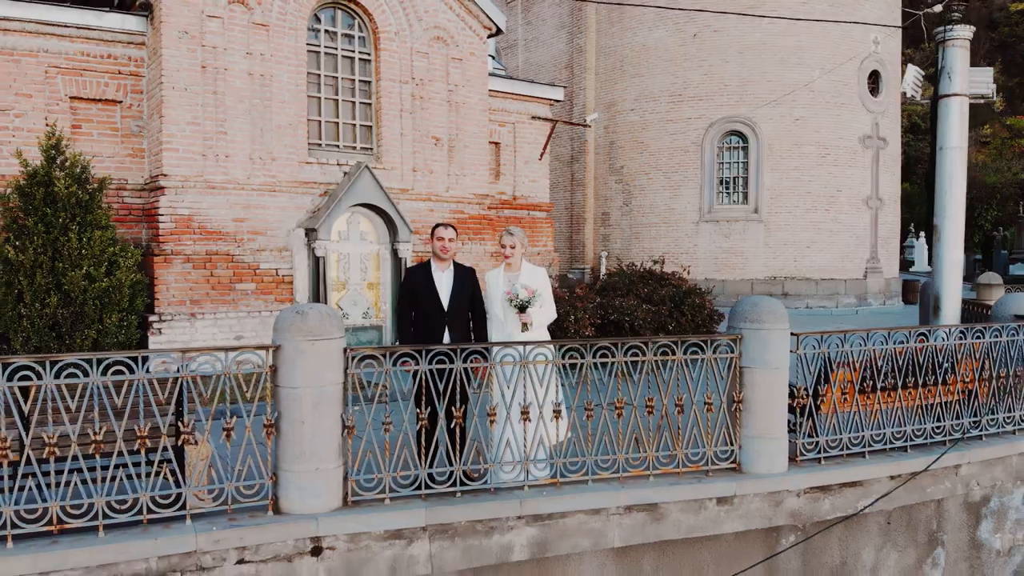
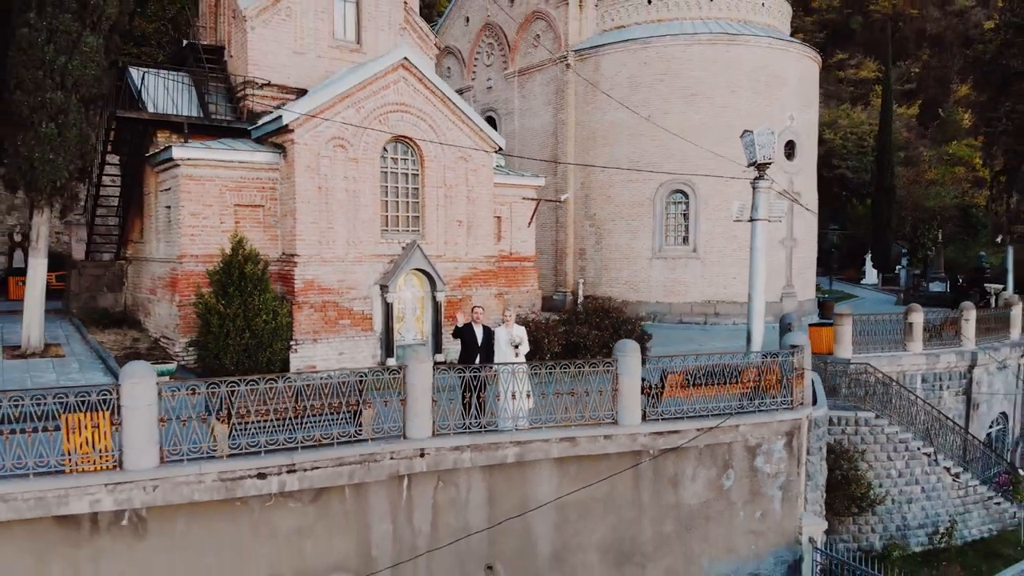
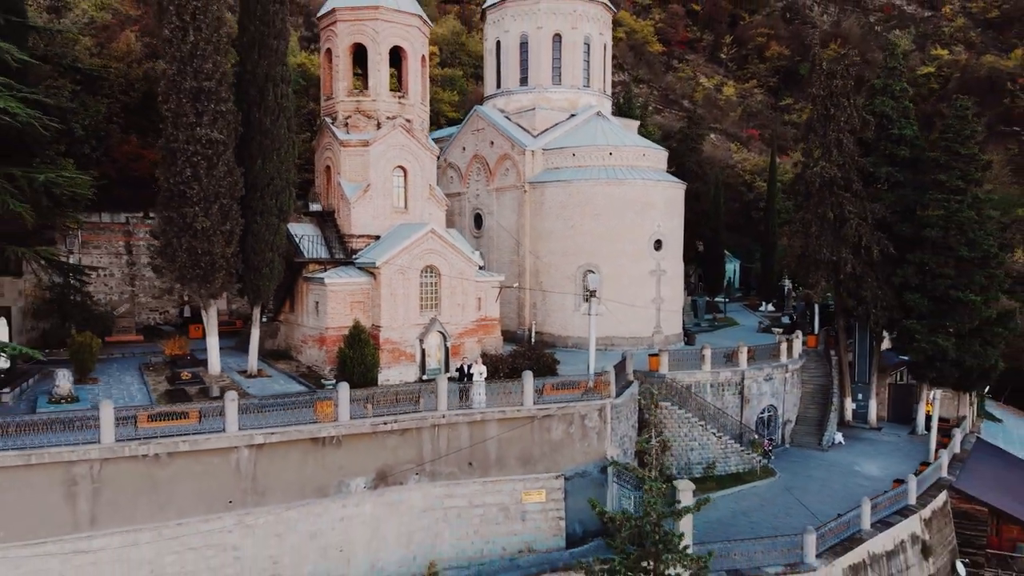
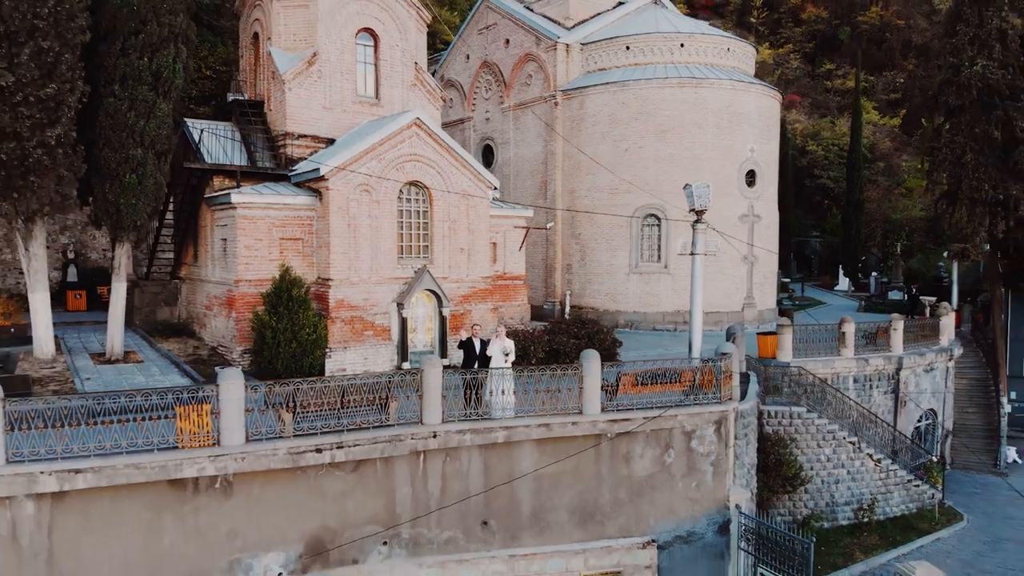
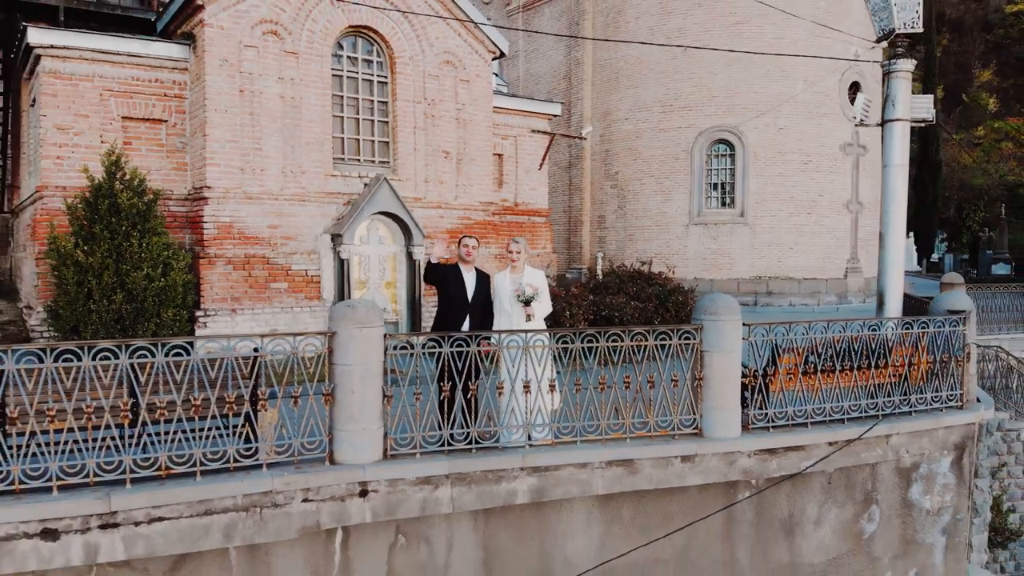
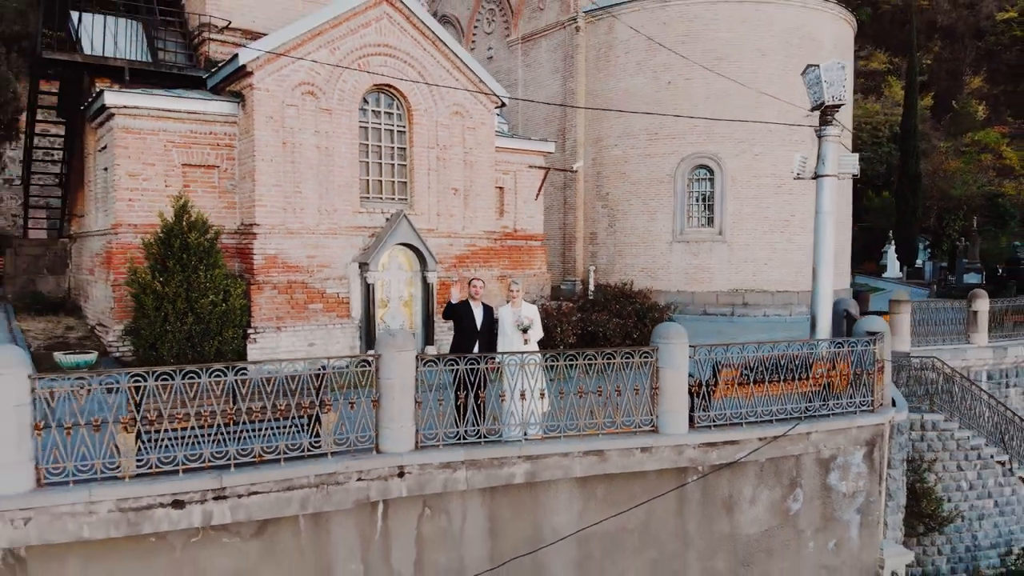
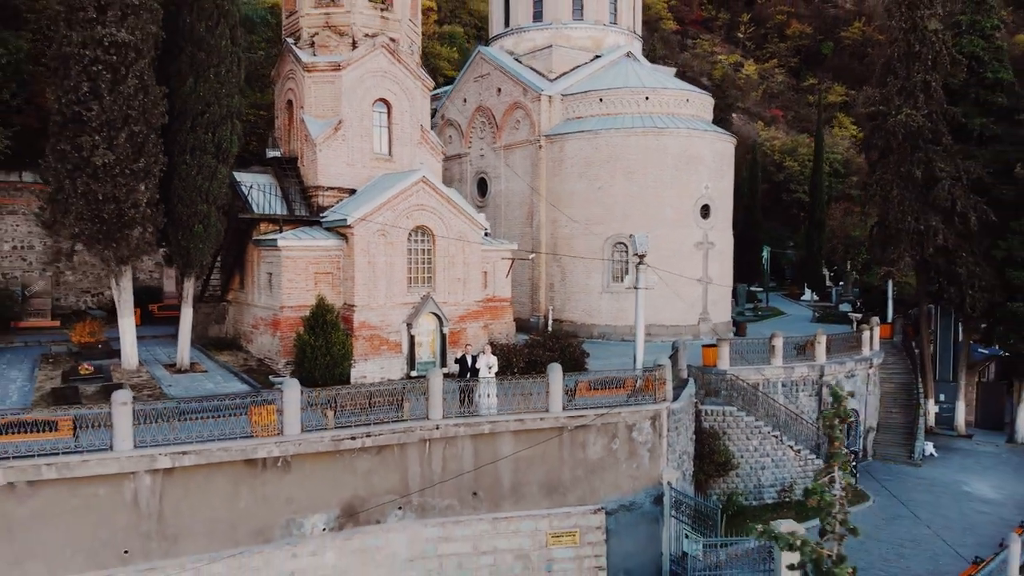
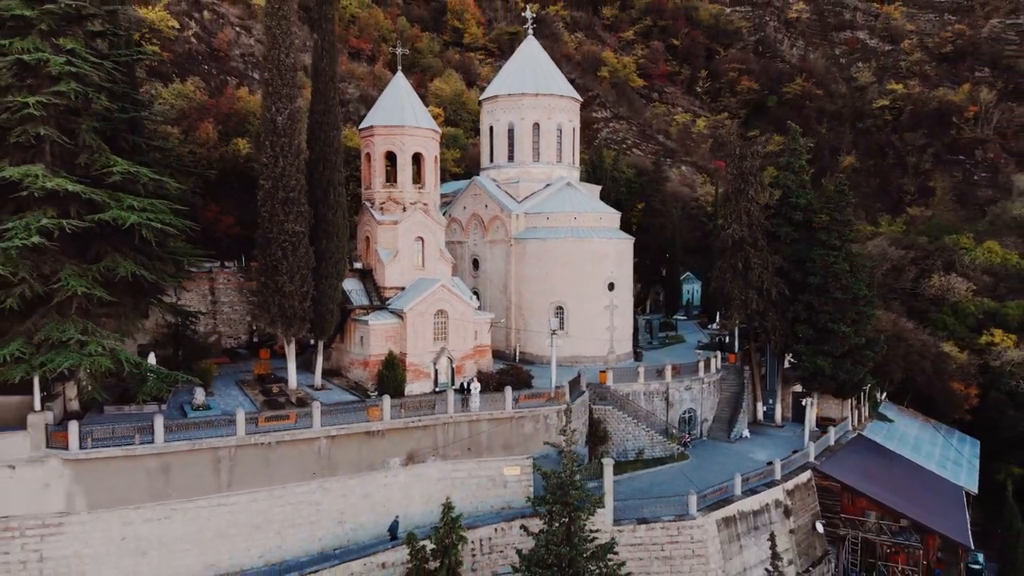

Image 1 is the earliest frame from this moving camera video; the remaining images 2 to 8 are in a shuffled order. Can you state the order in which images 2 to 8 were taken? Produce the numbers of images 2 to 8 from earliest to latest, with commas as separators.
5, 6, 2, 4, 7, 3, 8
